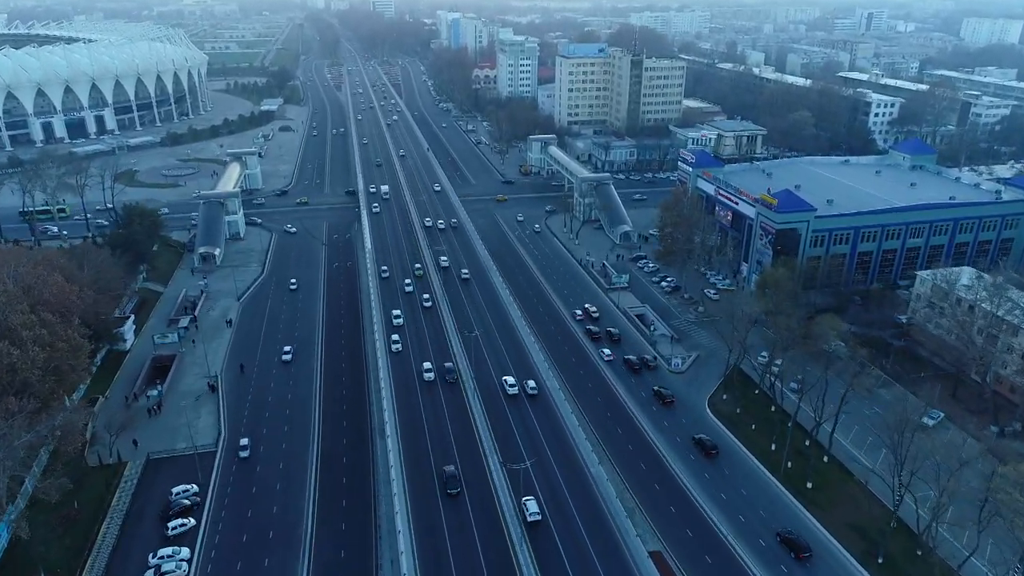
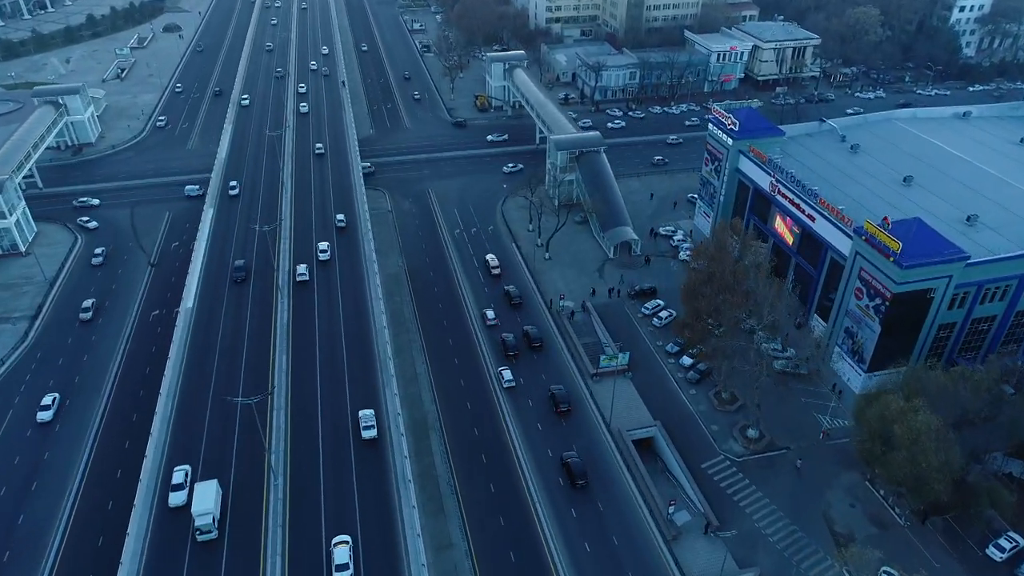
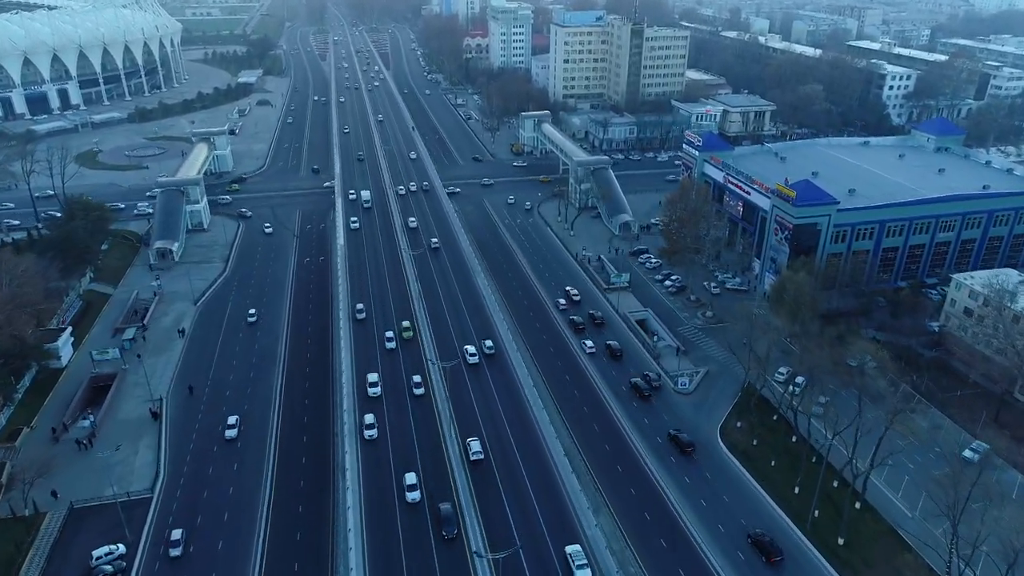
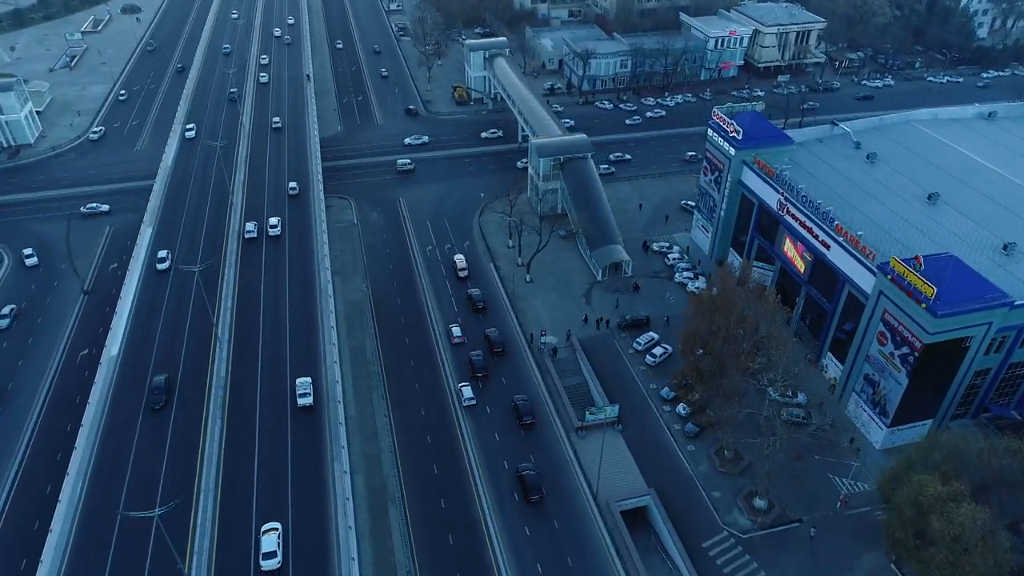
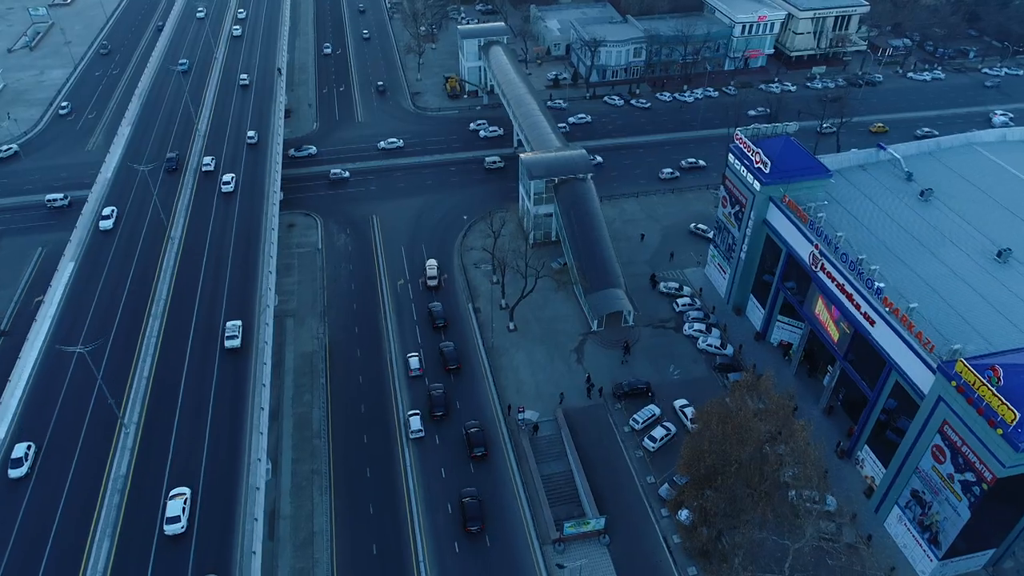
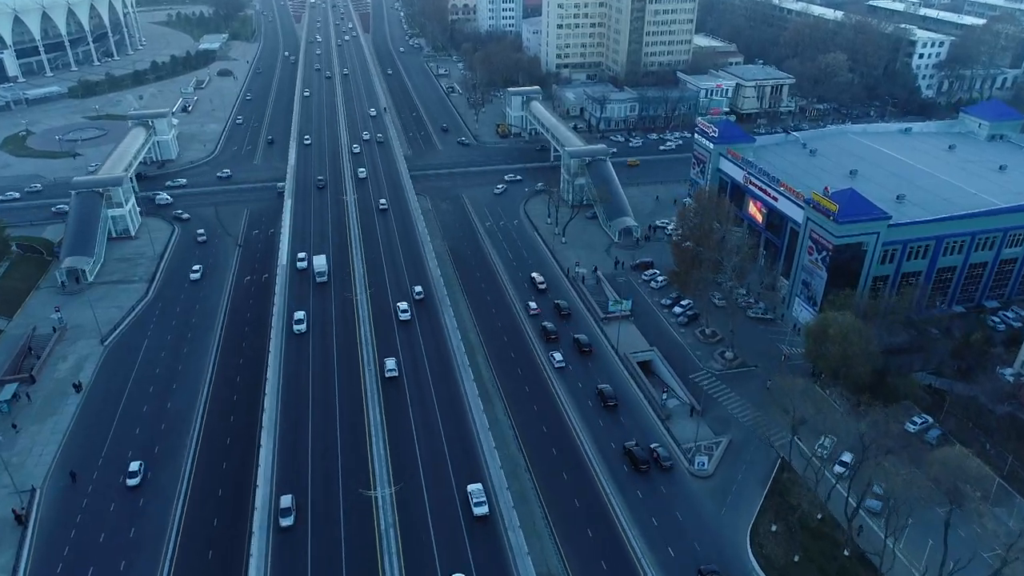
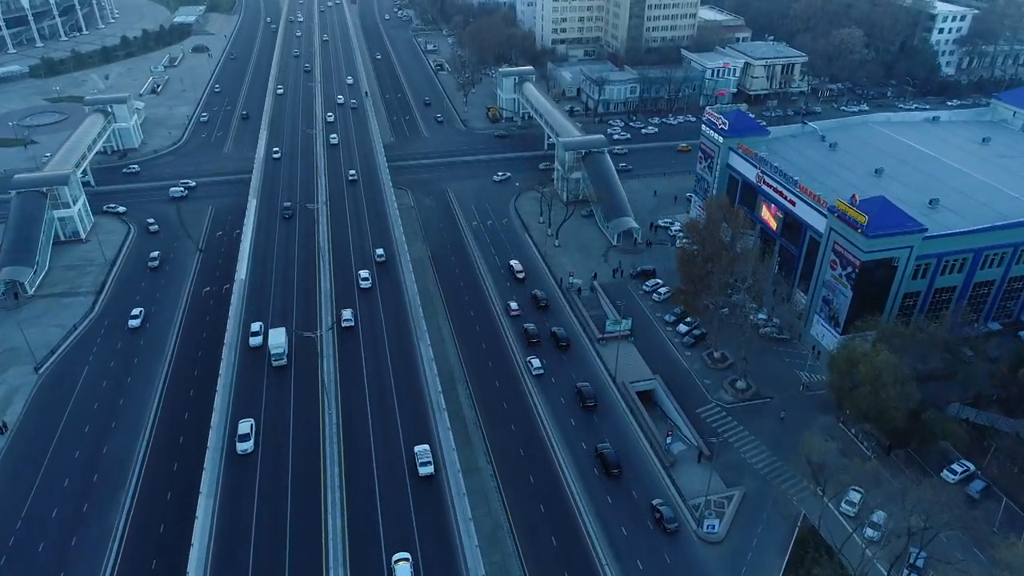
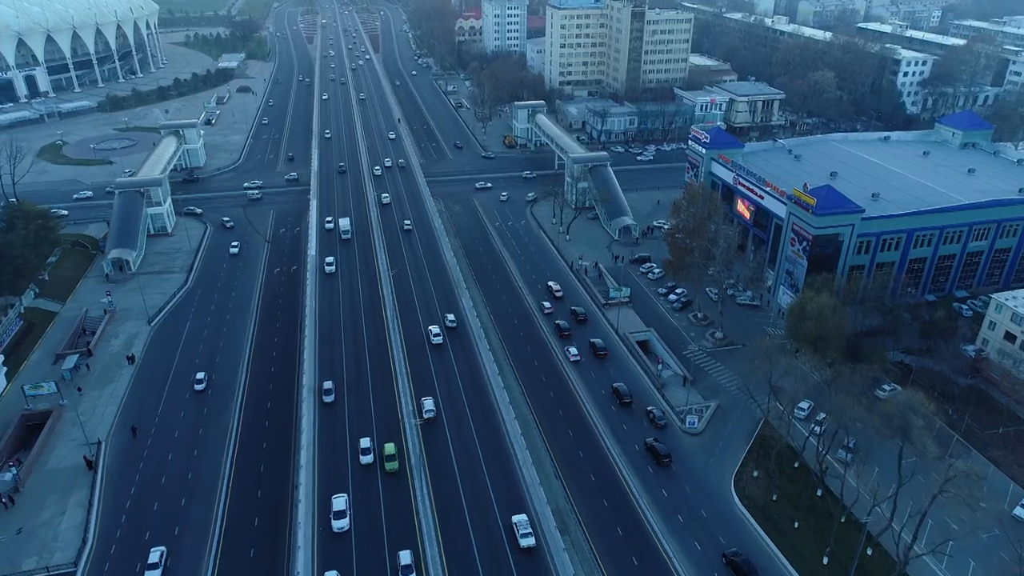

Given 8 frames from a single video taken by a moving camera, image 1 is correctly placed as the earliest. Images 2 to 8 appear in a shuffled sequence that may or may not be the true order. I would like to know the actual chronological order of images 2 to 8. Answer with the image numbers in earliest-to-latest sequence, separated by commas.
3, 8, 6, 7, 2, 4, 5
